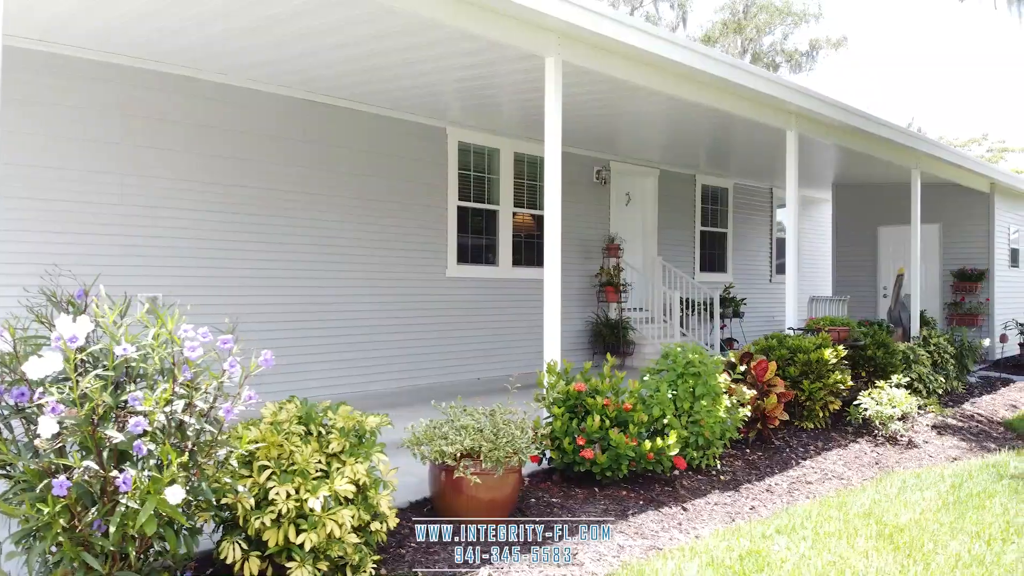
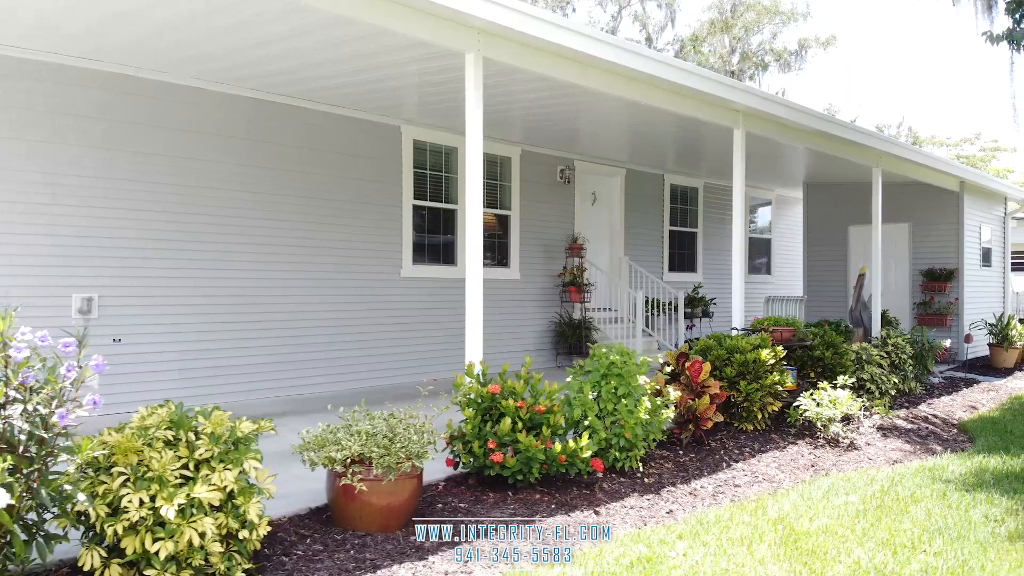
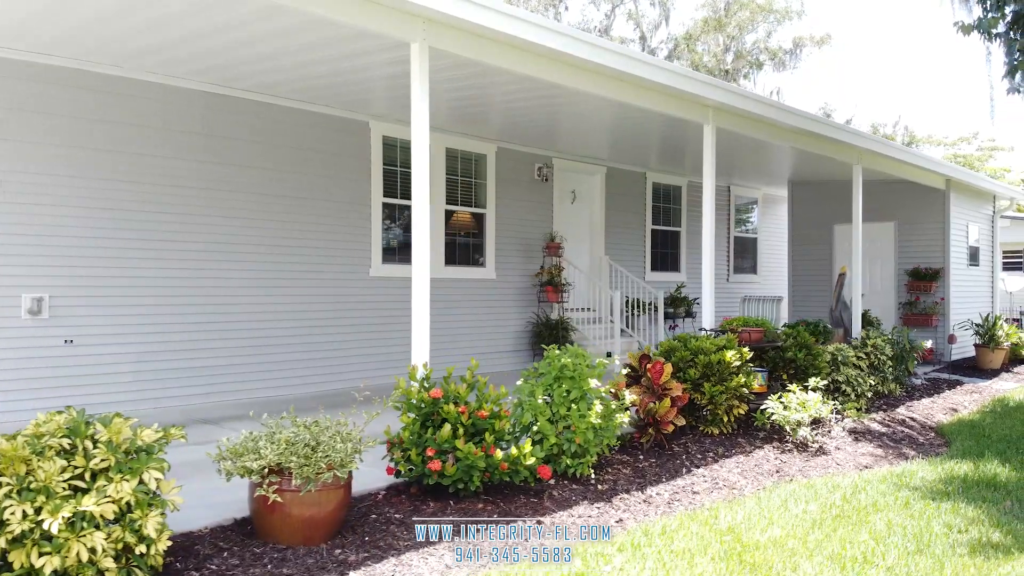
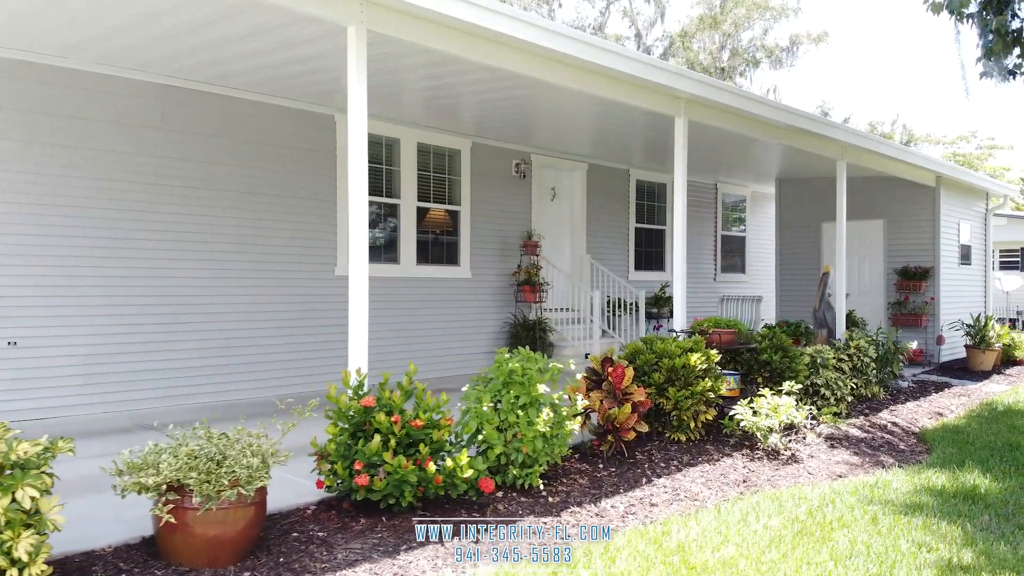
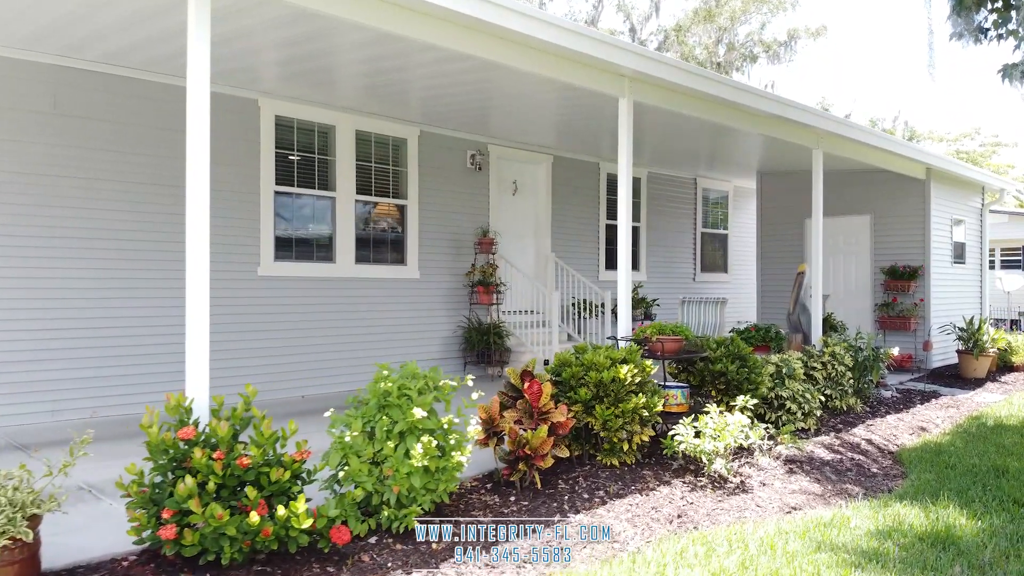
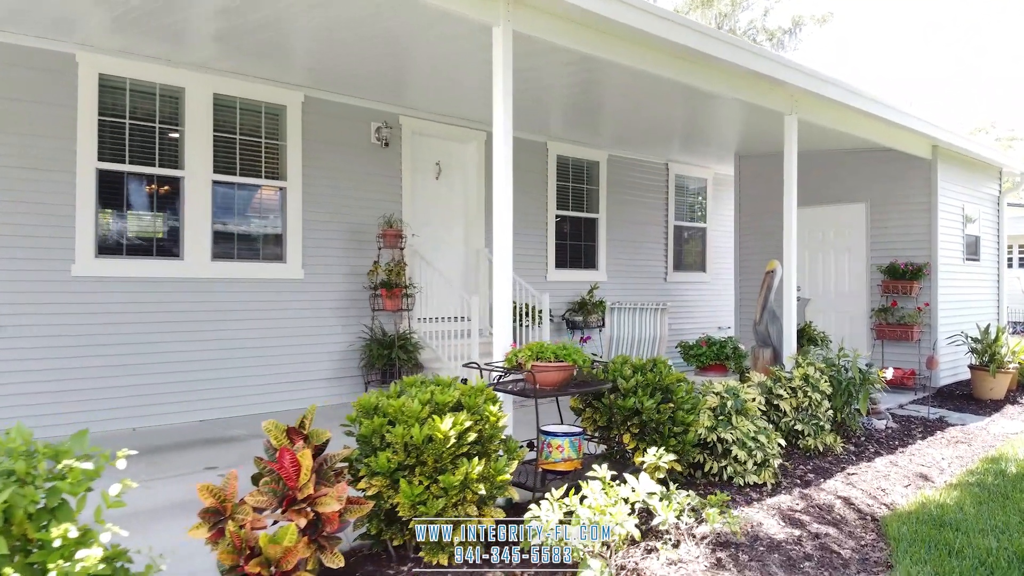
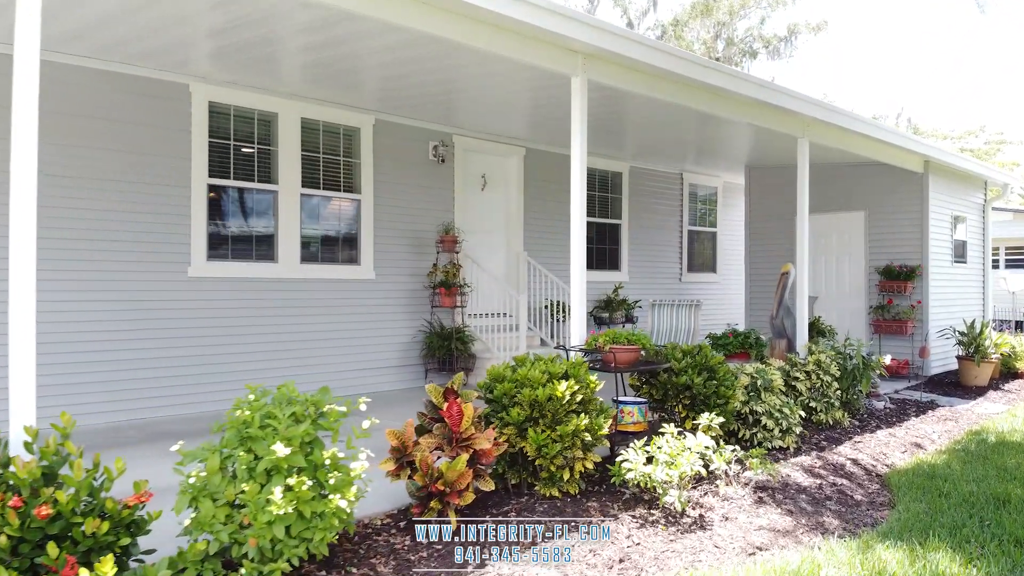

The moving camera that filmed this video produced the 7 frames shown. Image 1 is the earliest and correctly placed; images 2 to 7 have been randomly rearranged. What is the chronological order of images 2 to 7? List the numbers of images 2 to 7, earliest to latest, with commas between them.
2, 3, 4, 5, 7, 6
